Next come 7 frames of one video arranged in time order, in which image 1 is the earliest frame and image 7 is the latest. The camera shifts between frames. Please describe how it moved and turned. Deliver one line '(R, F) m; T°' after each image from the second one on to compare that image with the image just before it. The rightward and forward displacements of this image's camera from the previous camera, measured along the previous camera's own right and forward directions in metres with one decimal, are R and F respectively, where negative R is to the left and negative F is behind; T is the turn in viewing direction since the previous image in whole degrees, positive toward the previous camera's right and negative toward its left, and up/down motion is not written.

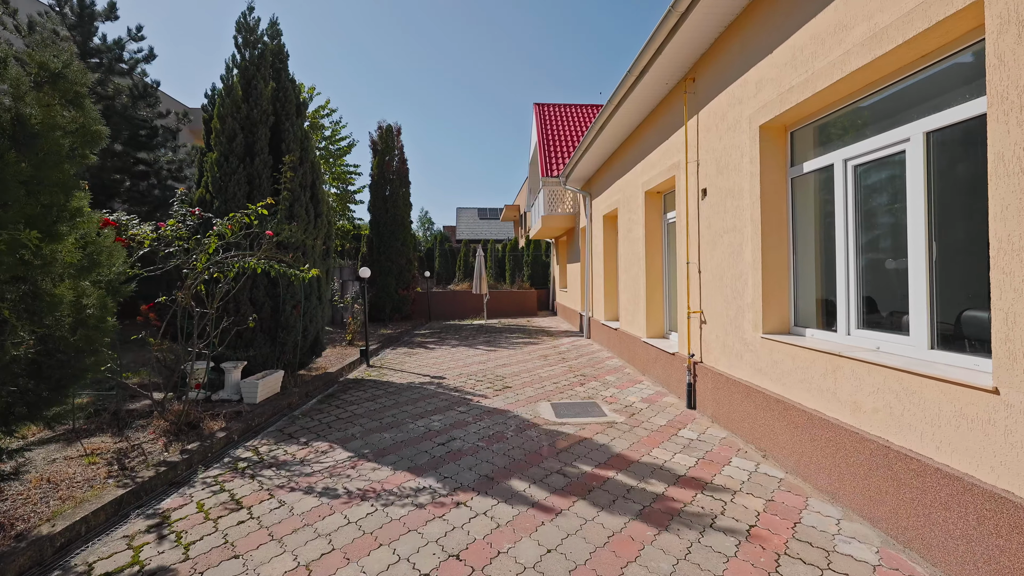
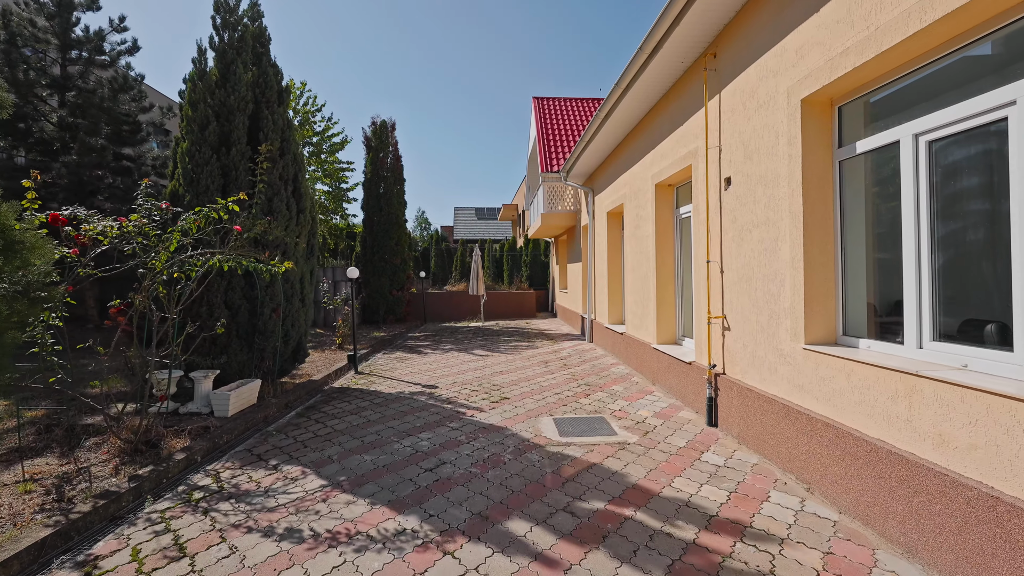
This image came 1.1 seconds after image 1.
(0.0, +0.5) m; 0°
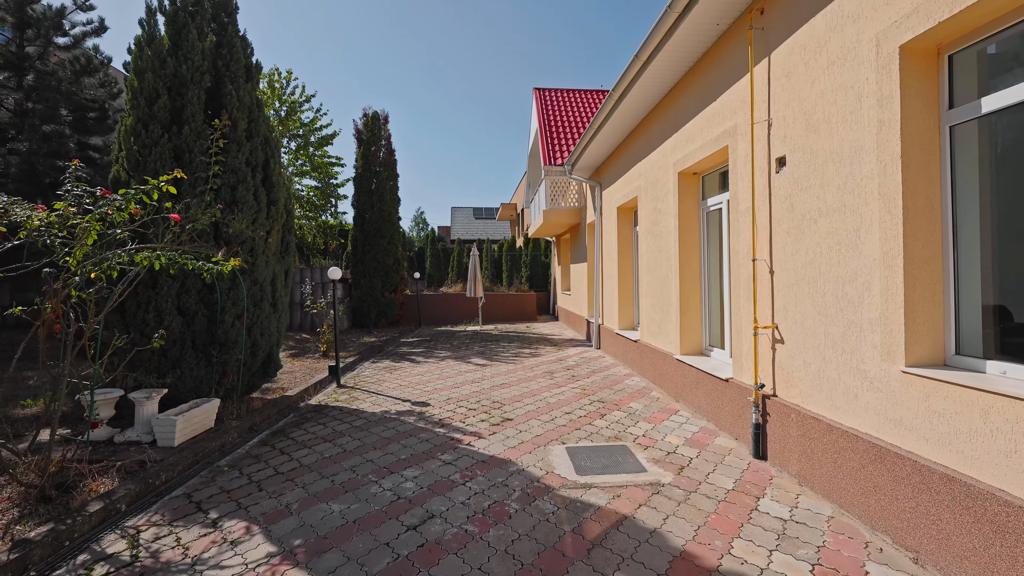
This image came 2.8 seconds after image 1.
(-0.1, +0.7) m; +1°
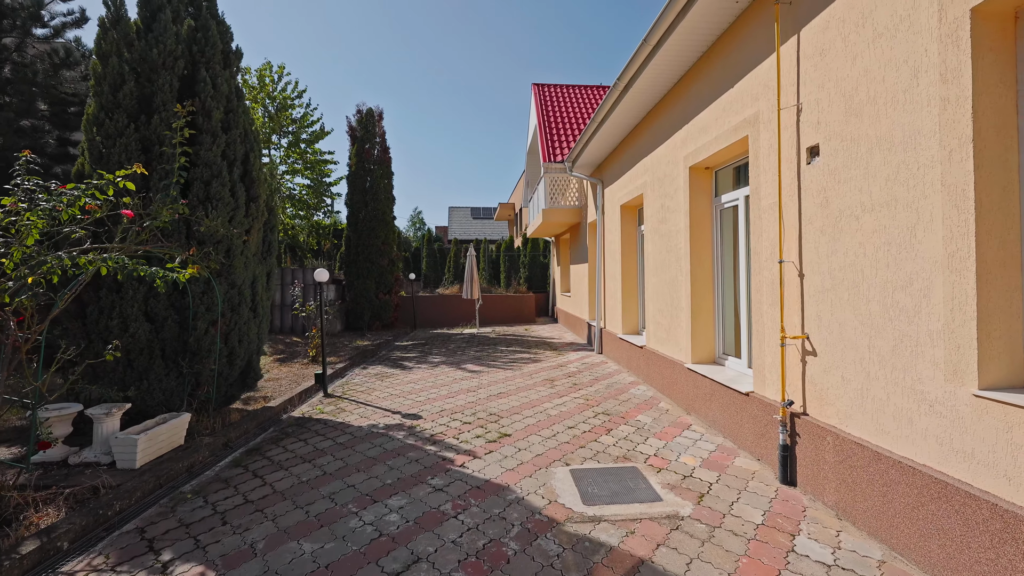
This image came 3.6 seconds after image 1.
(0.0, +0.4) m; 0°
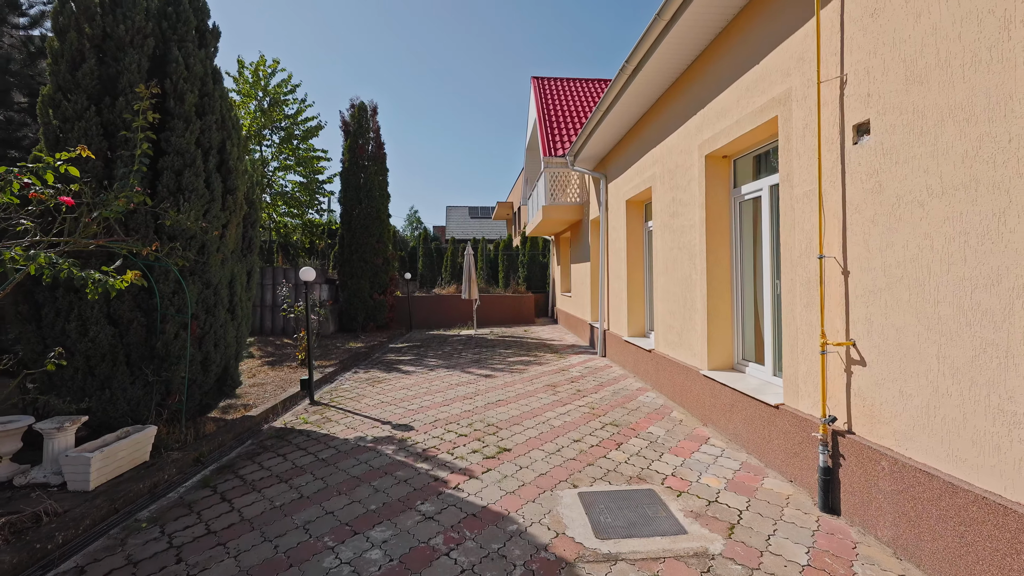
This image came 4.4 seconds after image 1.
(0.0, +0.4) m; 0°
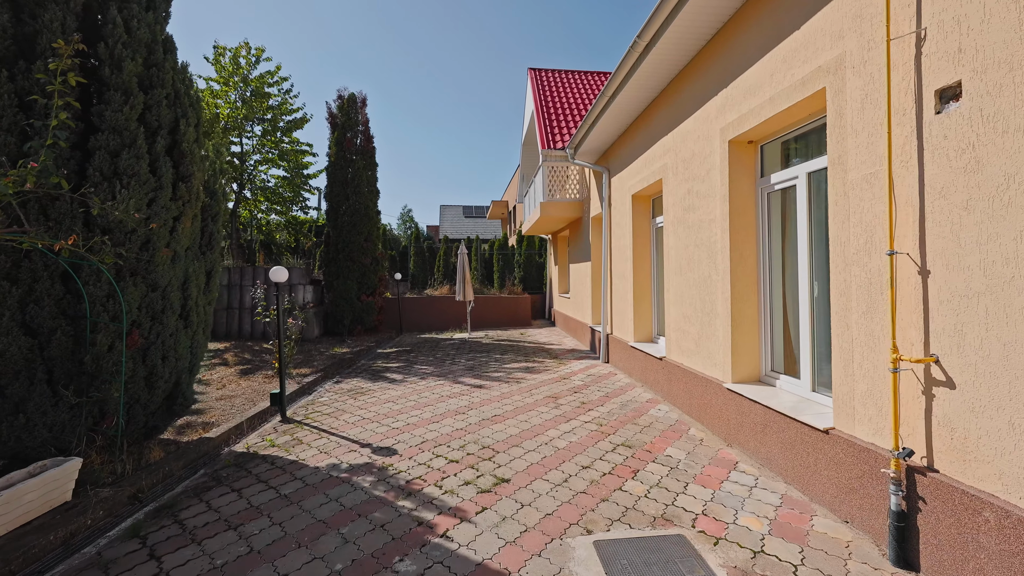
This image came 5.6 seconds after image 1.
(-0.1, +0.5) m; +1°
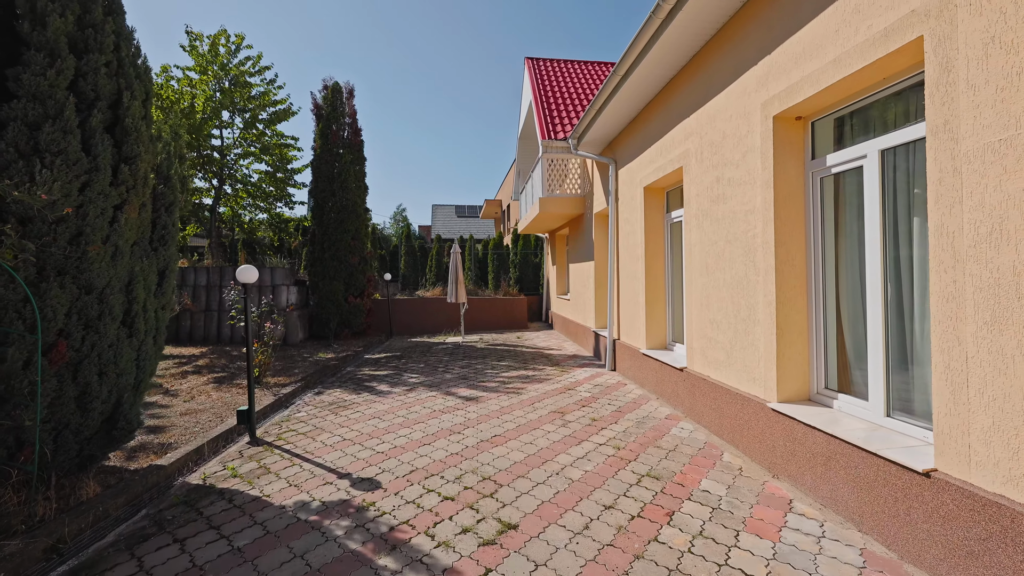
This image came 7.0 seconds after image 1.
(-0.1, +0.6) m; +1°
